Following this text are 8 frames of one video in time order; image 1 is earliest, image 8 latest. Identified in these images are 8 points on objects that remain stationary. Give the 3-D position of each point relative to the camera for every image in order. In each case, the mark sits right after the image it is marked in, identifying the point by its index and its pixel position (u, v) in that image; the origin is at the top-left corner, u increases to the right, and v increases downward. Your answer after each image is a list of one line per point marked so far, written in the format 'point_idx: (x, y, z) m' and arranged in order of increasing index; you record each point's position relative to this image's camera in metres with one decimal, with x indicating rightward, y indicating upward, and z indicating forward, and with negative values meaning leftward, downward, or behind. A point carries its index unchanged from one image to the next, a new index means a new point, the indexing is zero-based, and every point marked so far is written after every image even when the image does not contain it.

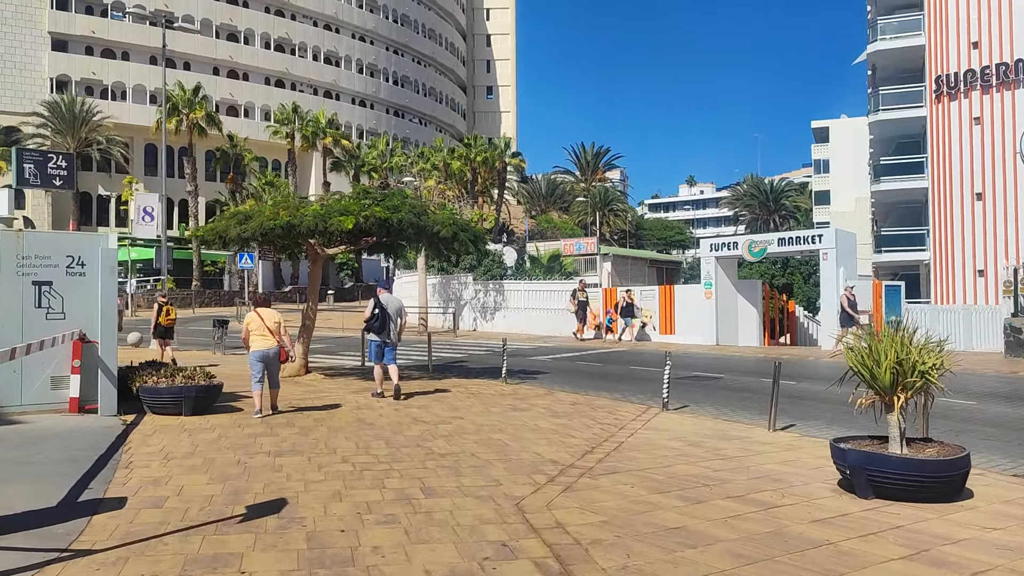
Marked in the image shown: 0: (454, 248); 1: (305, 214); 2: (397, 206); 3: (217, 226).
0: (-1.0, +0.8, +16.6) m
1: (-3.4, +1.2, +14.5) m
2: (-2.0, +1.5, +15.5) m
3: (-5.1, +1.1, +15.2) m
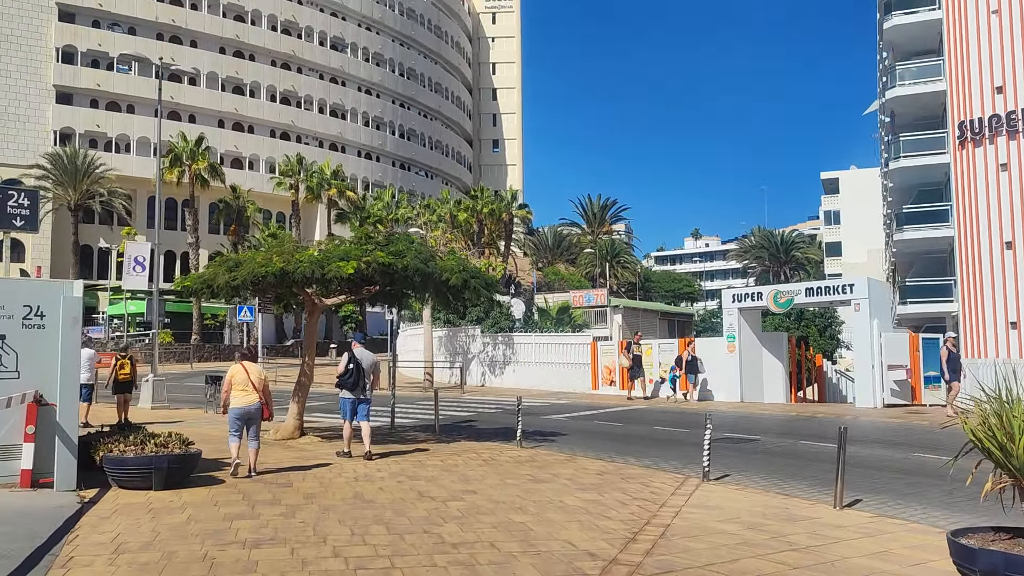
0: (-0.8, -0.1, +15.3) m
1: (-3.2, +0.4, +13.2) m
2: (-1.8, +0.6, +14.2) m
3: (-4.8, +0.2, +13.9) m
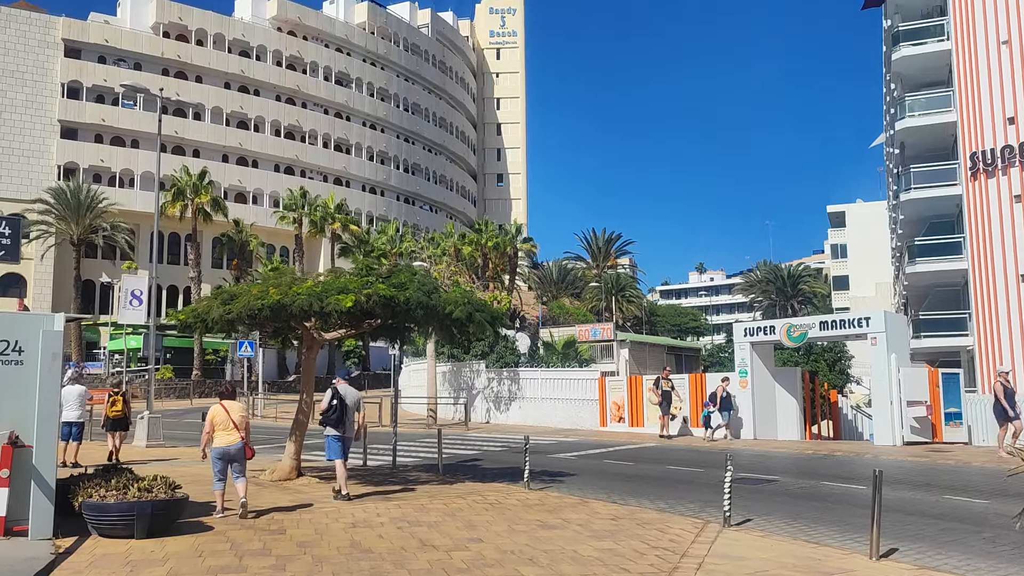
0: (-0.7, -0.7, +14.7) m
1: (-3.1, 0.0, +12.7) m
2: (-1.7, +0.1, +13.6) m
3: (-4.7, -0.3, +13.4) m
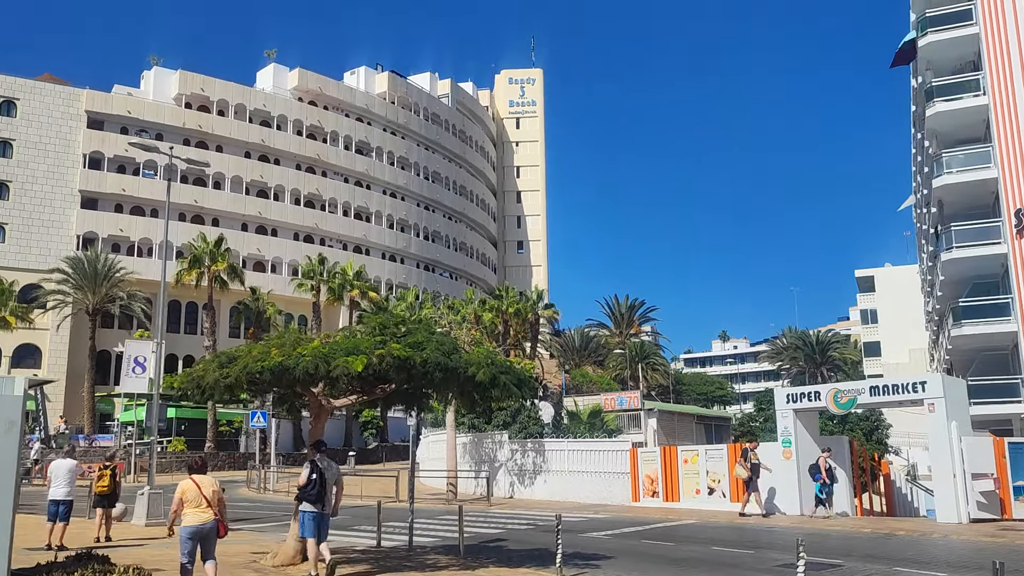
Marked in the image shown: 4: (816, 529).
0: (-0.3, -1.6, +13.4) m
1: (-2.7, -0.8, +11.4) m
2: (-1.3, -0.7, +12.3) m
3: (-4.3, -1.1, +12.1) m
4: (+6.3, -4.9, +18.3) m
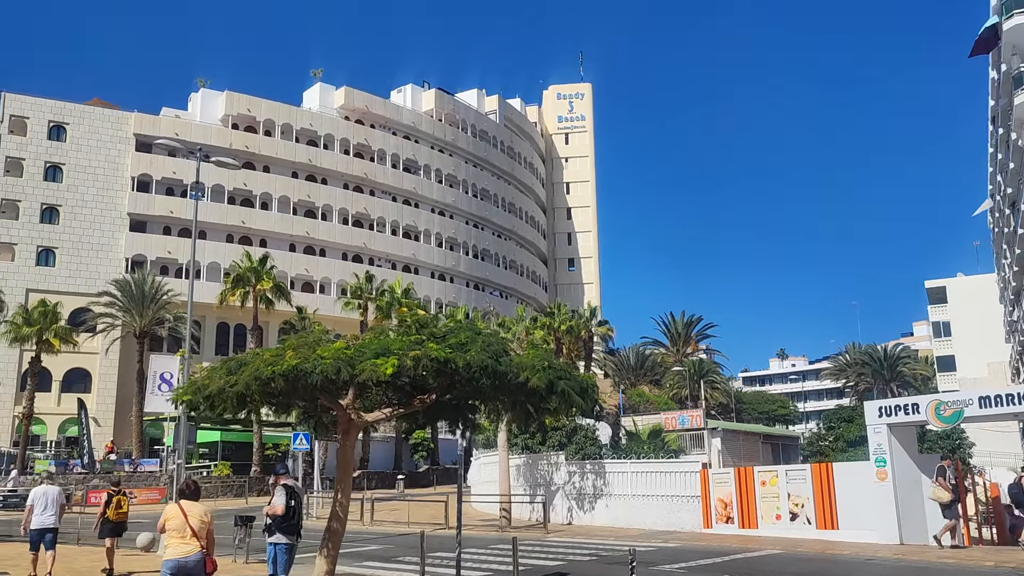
0: (+0.5, -1.5, +11.4) m
1: (-2.0, -0.7, +9.6) m
2: (-0.6, -0.6, +10.5) m
3: (-3.6, -1.1, +10.4) m
4: (+7.4, -4.9, +15.9) m
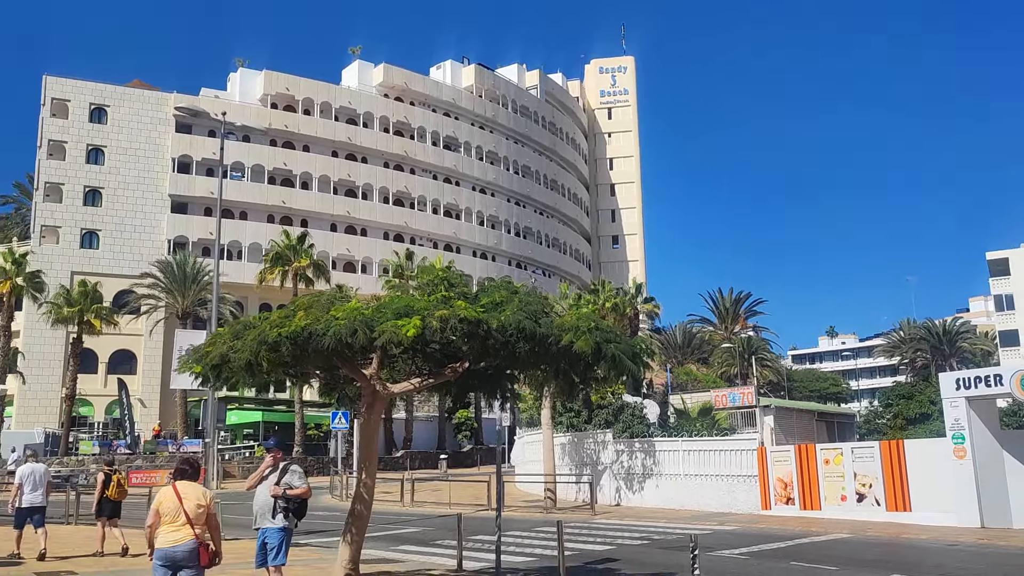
0: (+1.0, -1.0, +10.2) m
1: (-1.7, -0.3, +8.5) m
2: (-0.2, -0.1, +9.3) m
3: (-3.2, -0.6, +9.4) m
4: (+8.1, -4.2, +14.4) m
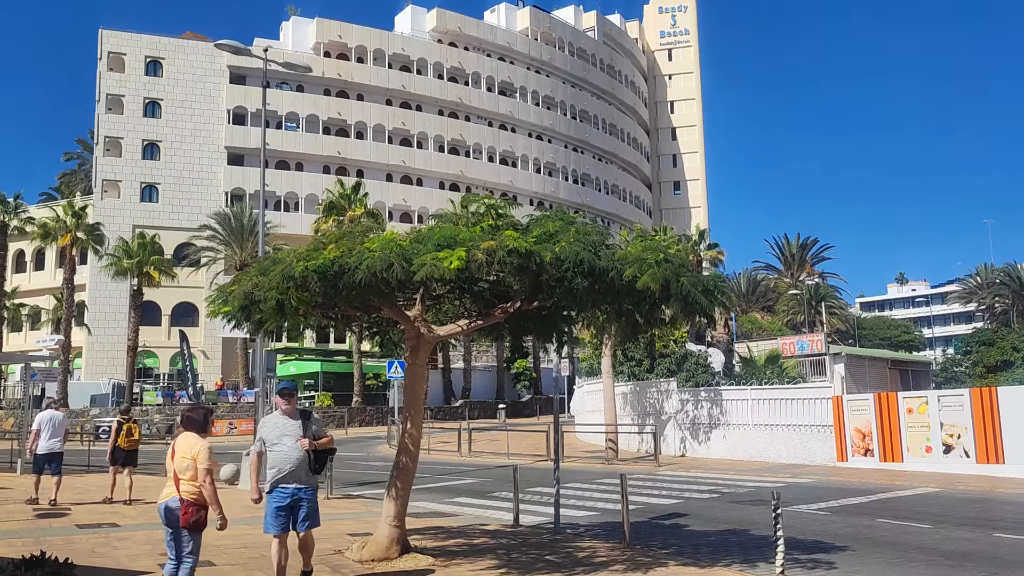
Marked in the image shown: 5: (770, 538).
0: (+1.6, -0.3, +9.1) m
1: (-1.2, +0.3, +7.6) m
2: (+0.4, +0.5, +8.2) m
3: (-2.7, 0.0, +8.6) m
4: (+9.0, -3.1, +13.0) m
5: (+3.1, -3.0, +10.8) m
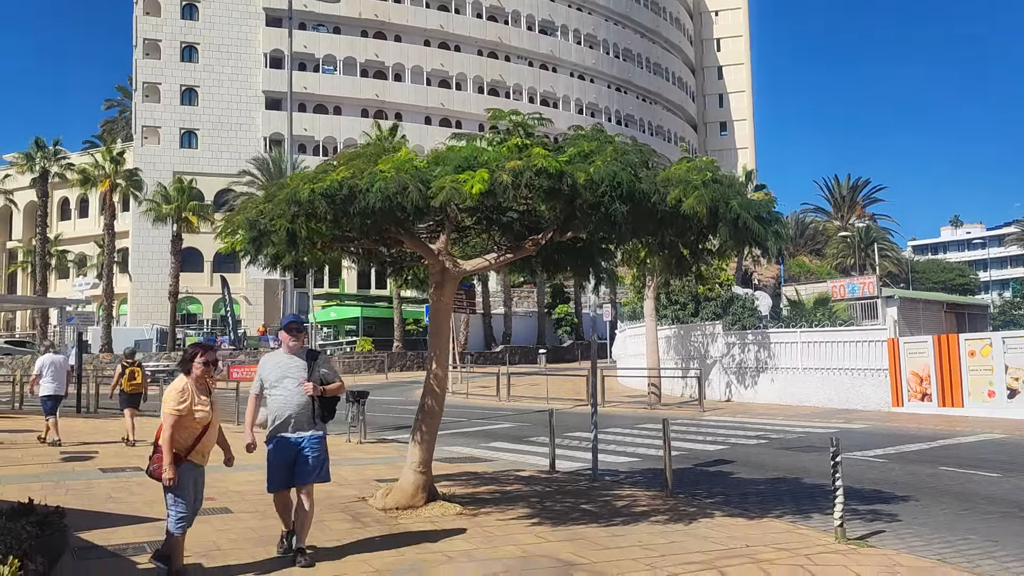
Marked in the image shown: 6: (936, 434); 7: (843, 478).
0: (+1.9, +0.4, +8.3) m
1: (-1.0, +0.9, +6.9) m
2: (+0.6, +1.1, +7.4) m
3: (-2.4, +0.6, +8.0) m
4: (+9.5, -2.2, +12.0) m
5: (+3.5, -2.2, +10.1) m
6: (+7.0, -2.4, +14.7) m
7: (+3.9, -2.2, +10.5) m
